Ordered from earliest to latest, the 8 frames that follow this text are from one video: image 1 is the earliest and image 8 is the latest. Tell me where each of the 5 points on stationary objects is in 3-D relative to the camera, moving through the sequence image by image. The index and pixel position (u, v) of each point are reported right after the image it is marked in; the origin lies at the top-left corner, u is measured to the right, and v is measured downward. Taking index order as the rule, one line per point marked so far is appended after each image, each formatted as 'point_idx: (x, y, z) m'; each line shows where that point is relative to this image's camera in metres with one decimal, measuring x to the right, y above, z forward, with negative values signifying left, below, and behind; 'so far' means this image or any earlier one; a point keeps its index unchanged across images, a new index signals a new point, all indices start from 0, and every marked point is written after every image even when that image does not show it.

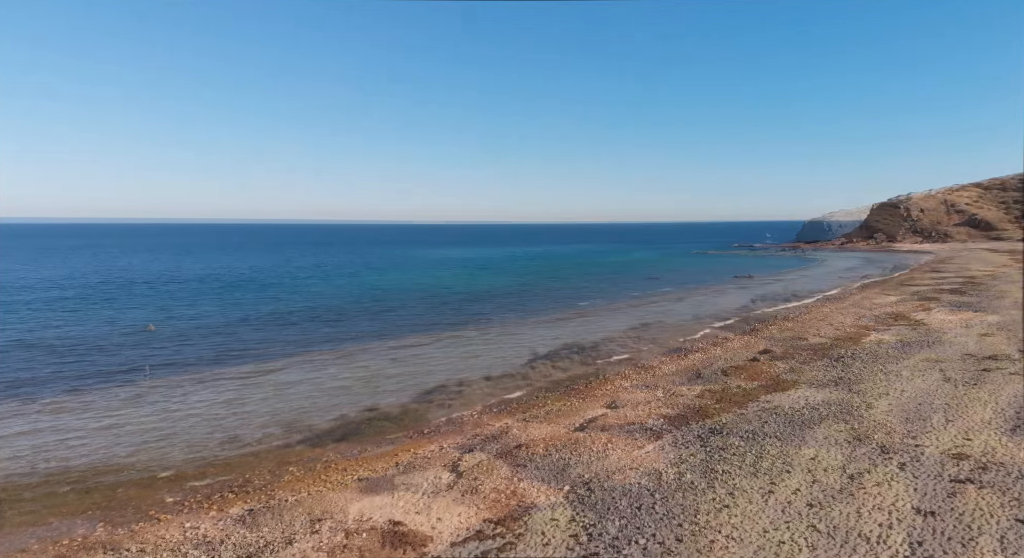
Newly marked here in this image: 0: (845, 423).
0: (+11.0, -4.7, +19.6) m
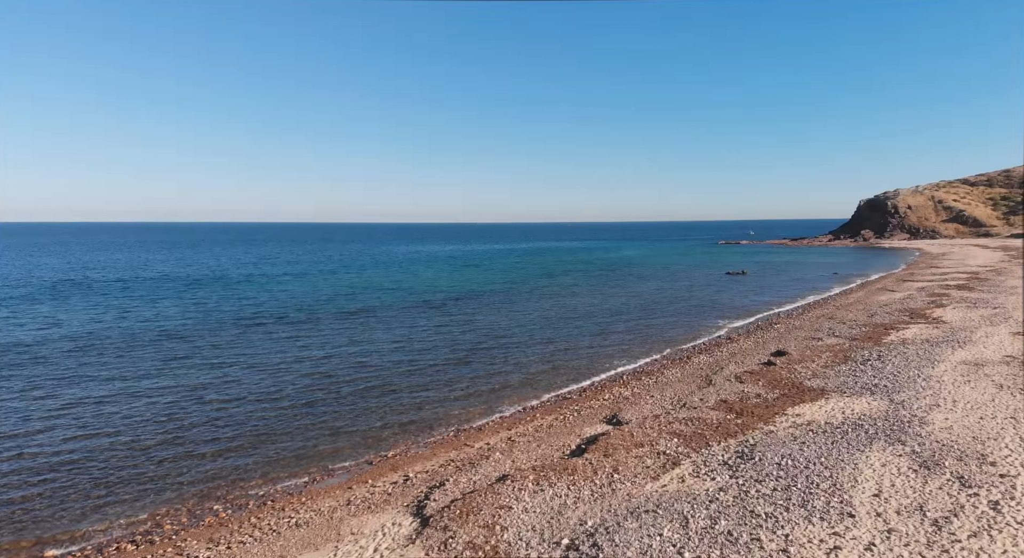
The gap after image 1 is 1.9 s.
0: (+10.5, -4.4, +16.0) m
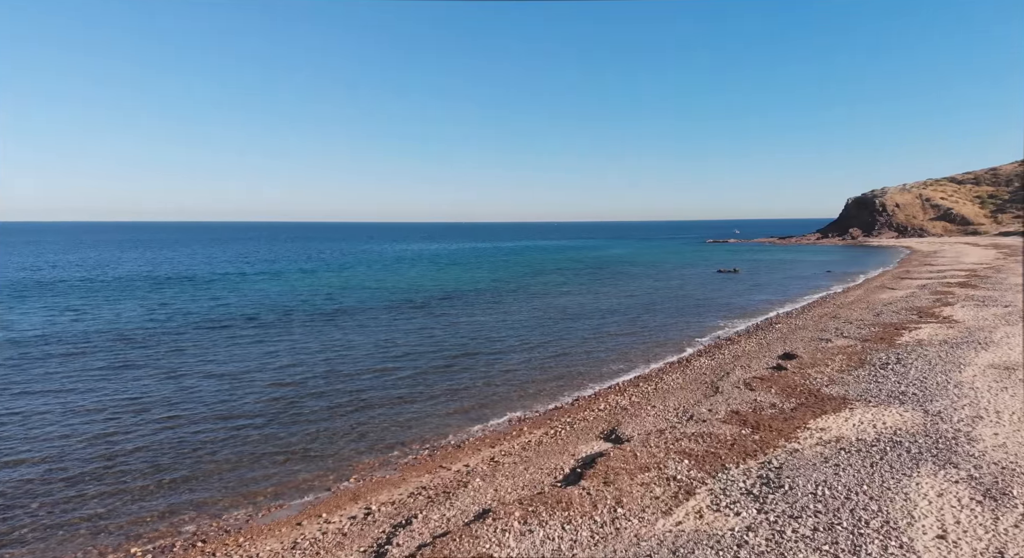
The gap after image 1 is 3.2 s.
0: (+10.1, -4.3, +13.6) m
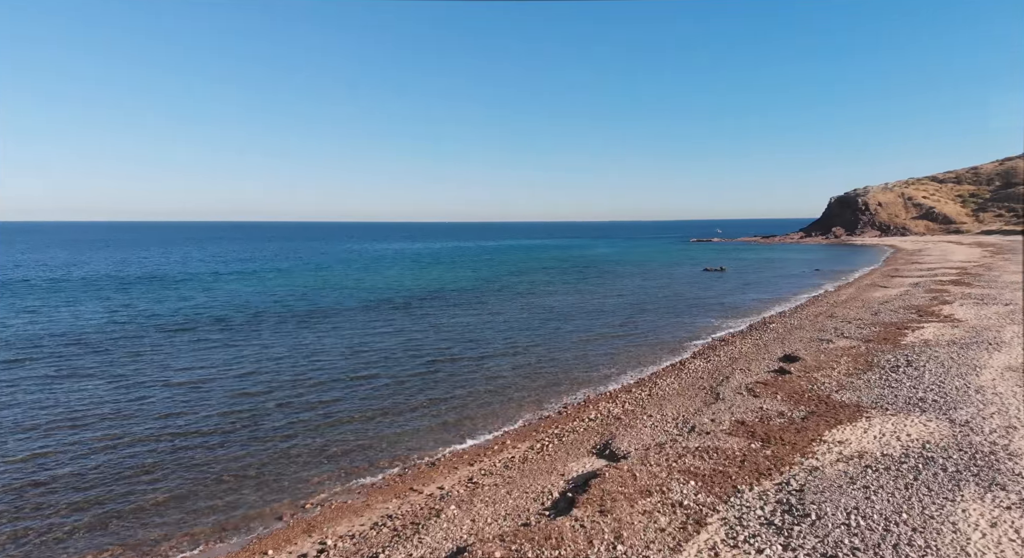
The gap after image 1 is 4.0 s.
0: (+9.7, -4.1, +11.8) m
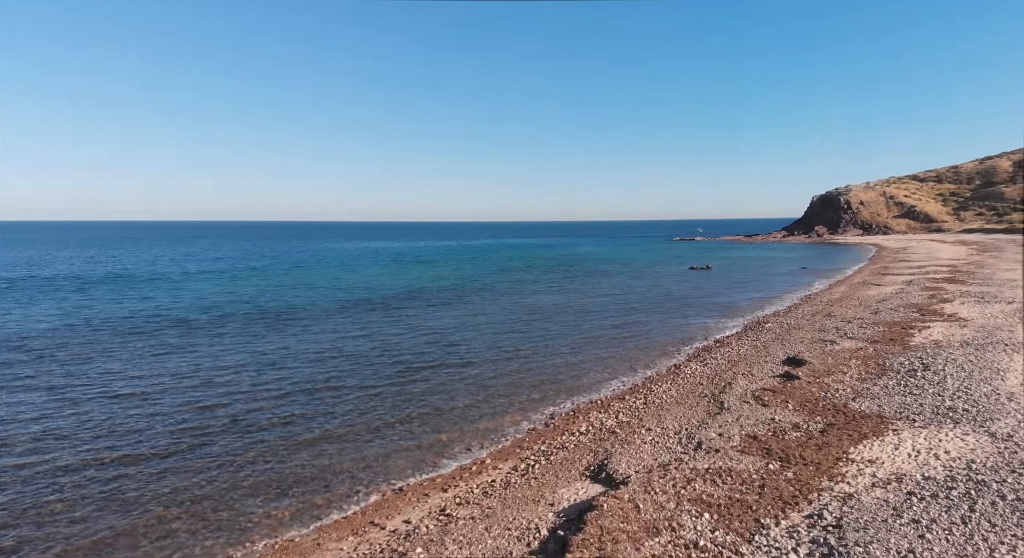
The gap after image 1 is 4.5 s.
0: (+9.4, -4.0, +9.9) m
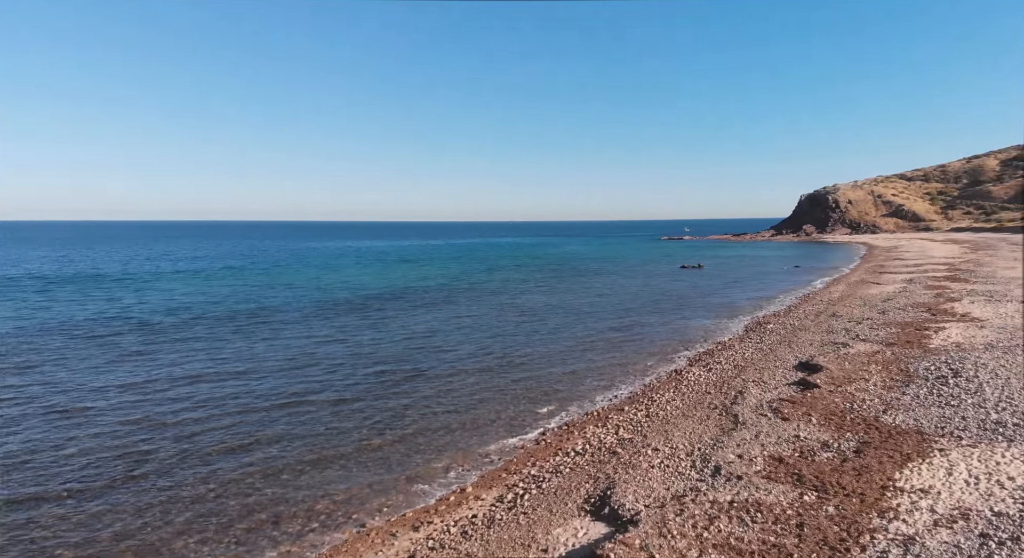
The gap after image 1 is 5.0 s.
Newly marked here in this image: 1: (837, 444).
0: (+9.2, -3.9, +7.8) m
1: (+7.5, -3.8, +13.8) m
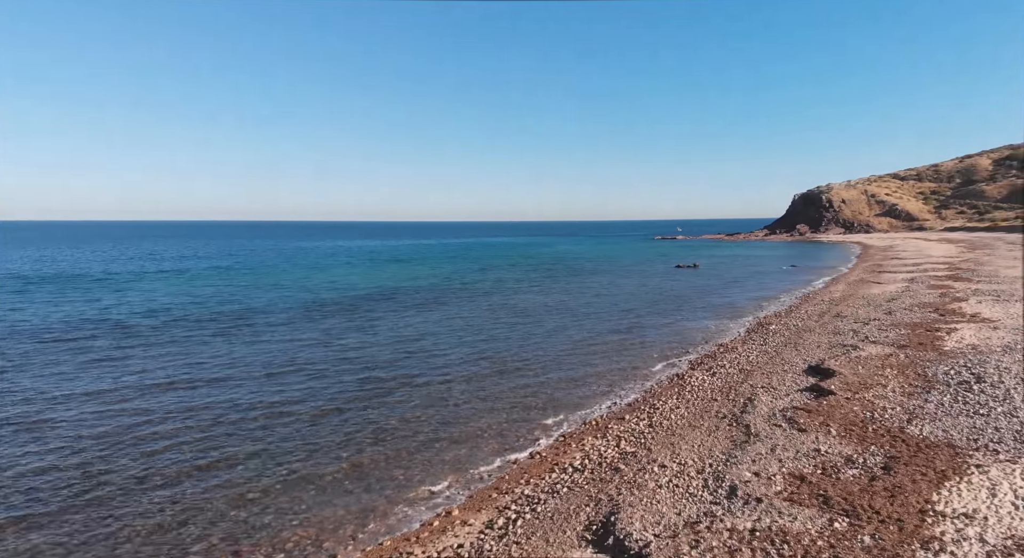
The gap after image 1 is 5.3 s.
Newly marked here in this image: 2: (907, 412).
0: (+9.1, -3.9, +6.5) m
1: (+7.3, -3.8, +12.5) m
2: (+10.0, -3.4, +15.2) m
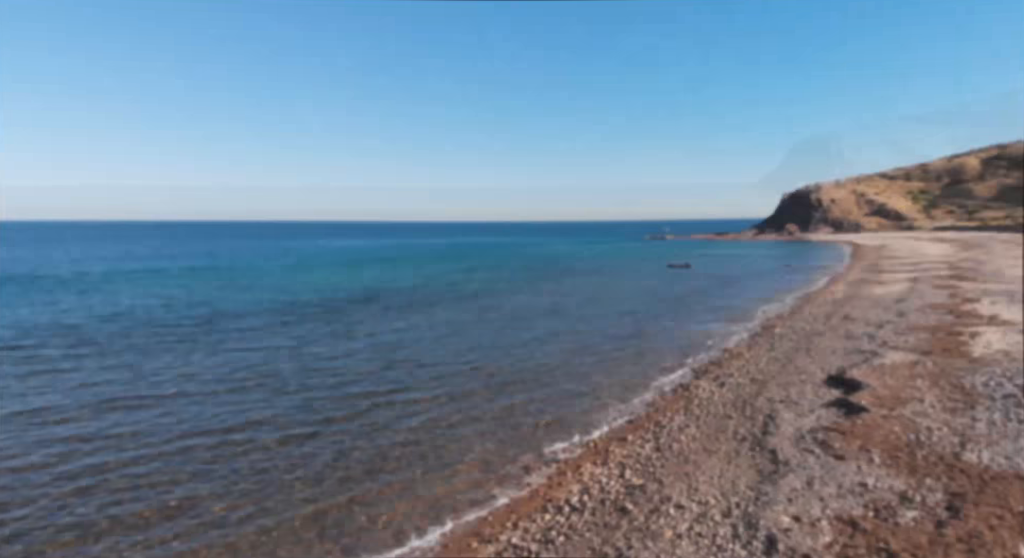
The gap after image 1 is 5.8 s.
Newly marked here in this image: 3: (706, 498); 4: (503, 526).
0: (+8.9, -3.9, +4.4) m
1: (+7.1, -3.8, +10.3) m
2: (+9.7, -3.3, +13.1) m
3: (+3.5, -4.0, +10.9) m
4: (-0.2, -4.4, +10.6) m
